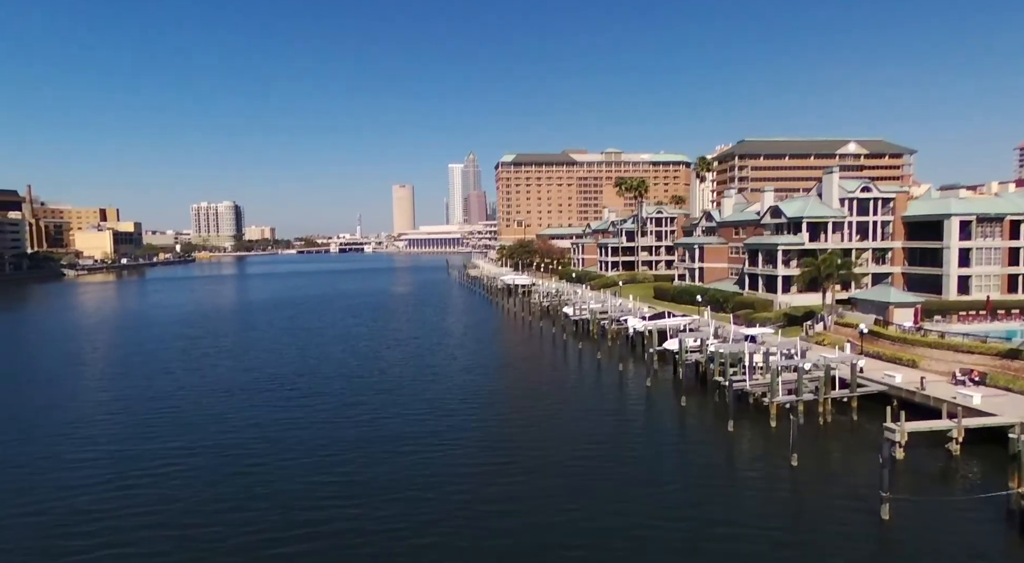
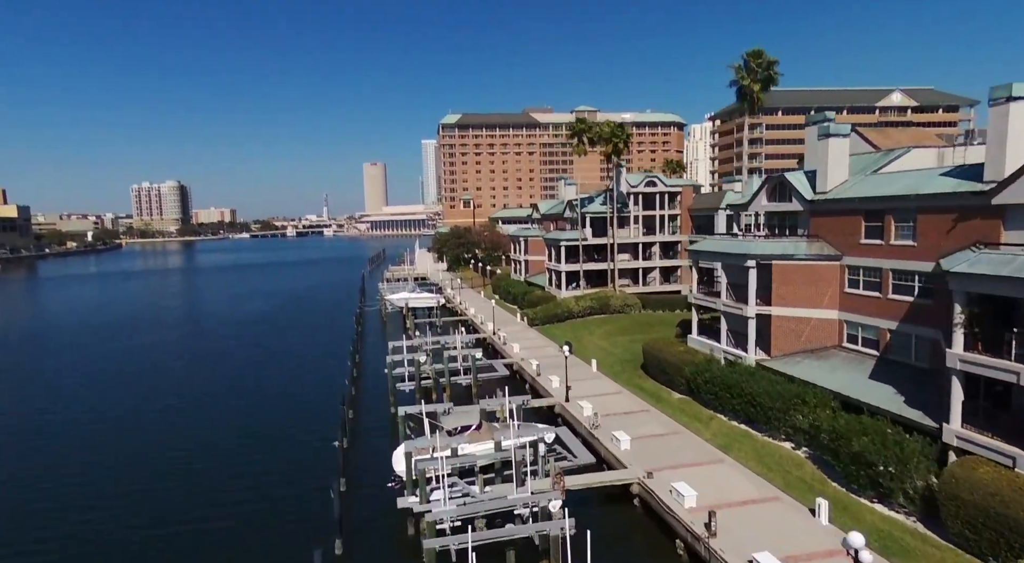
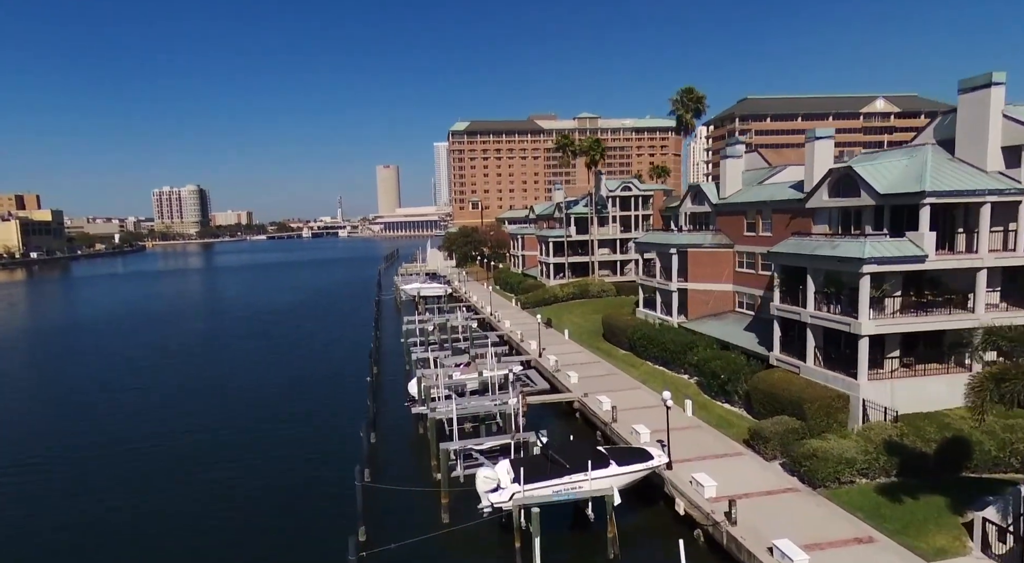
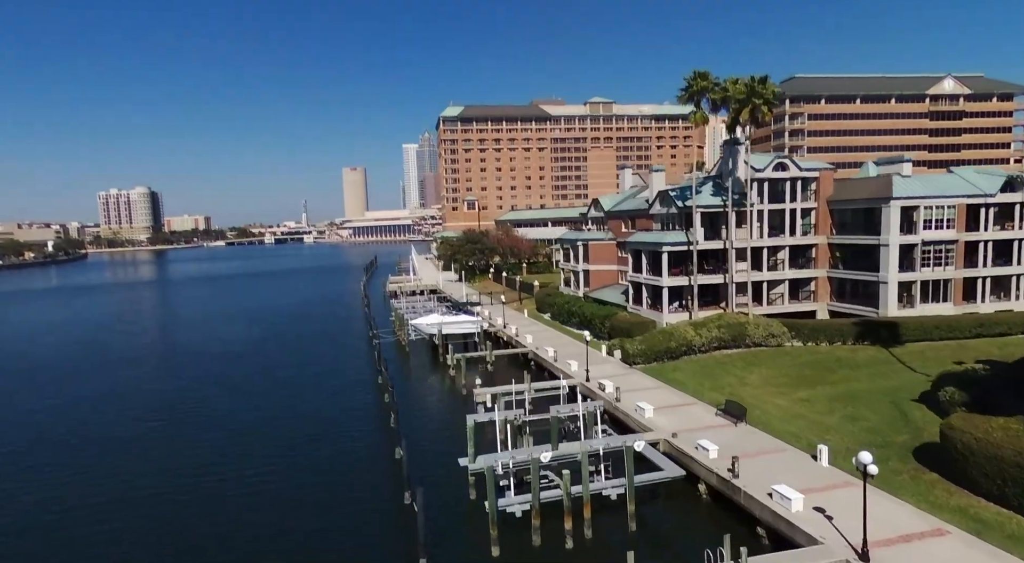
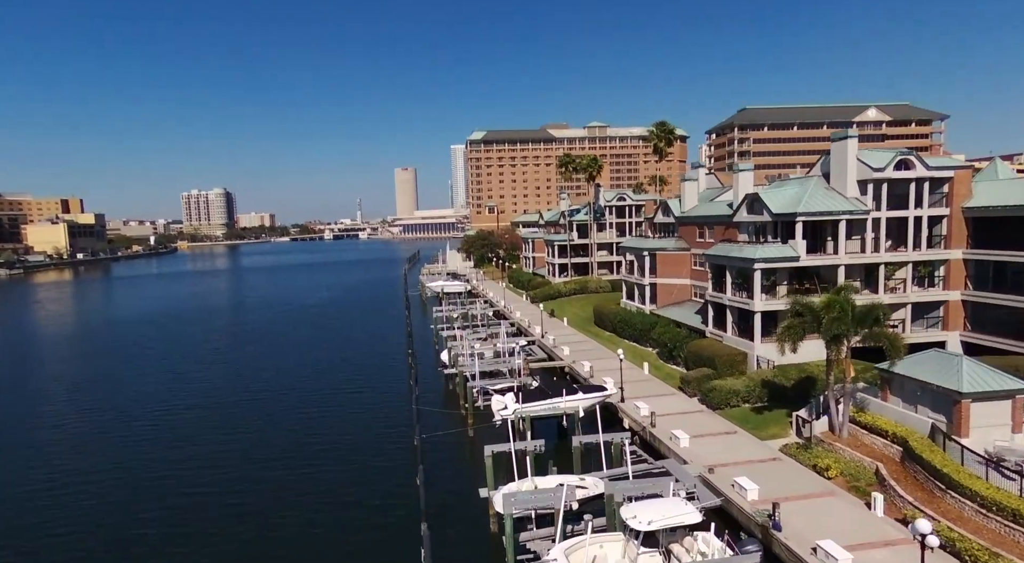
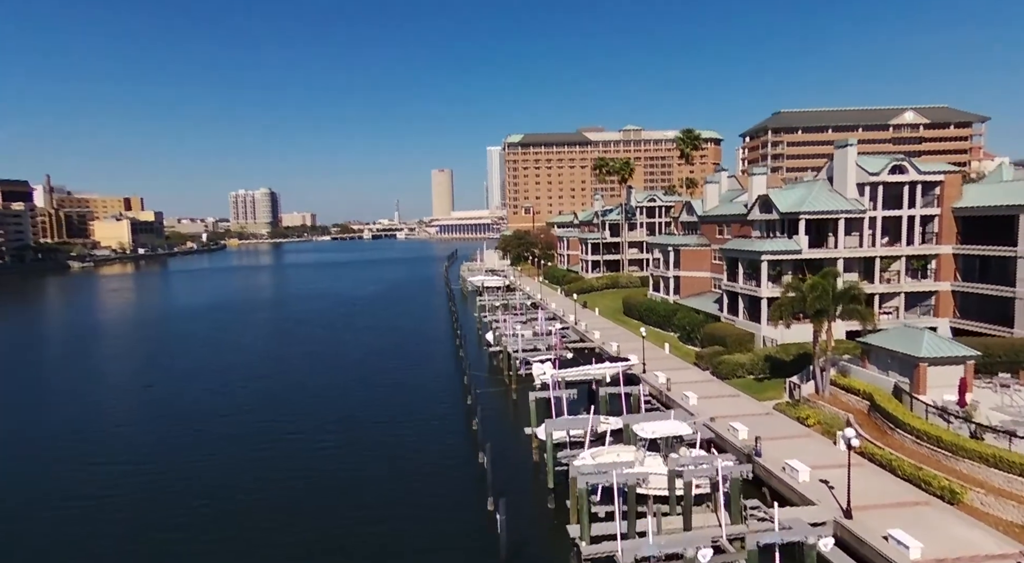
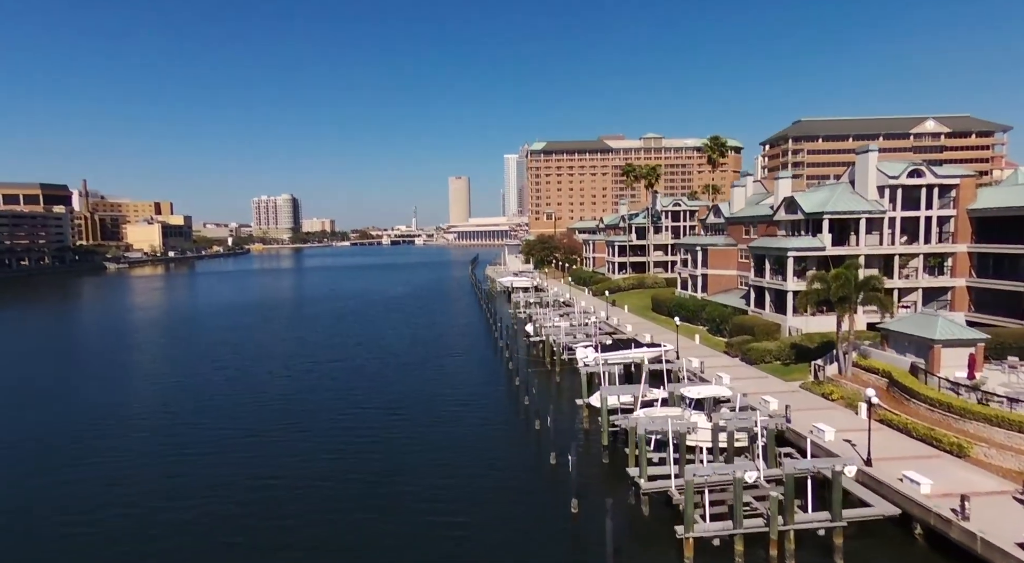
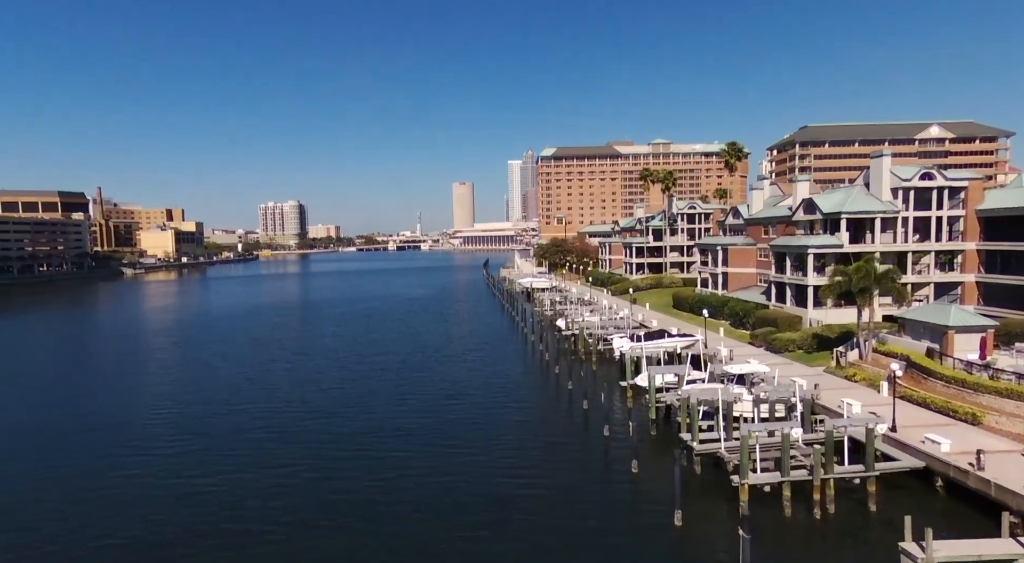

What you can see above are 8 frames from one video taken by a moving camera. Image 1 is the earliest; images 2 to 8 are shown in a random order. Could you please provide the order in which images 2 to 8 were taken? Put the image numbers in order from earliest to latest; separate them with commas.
8, 7, 6, 5, 3, 2, 4
